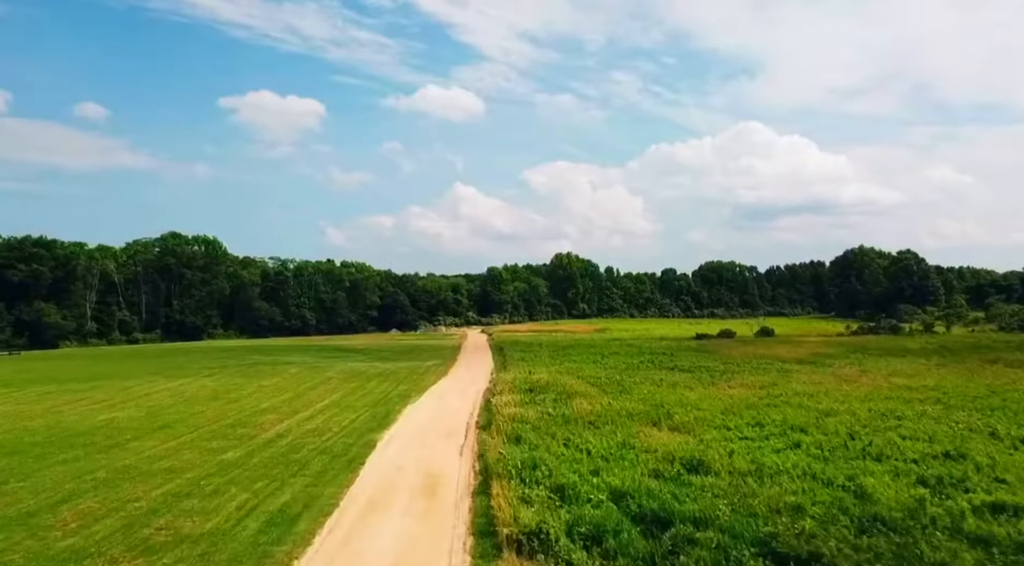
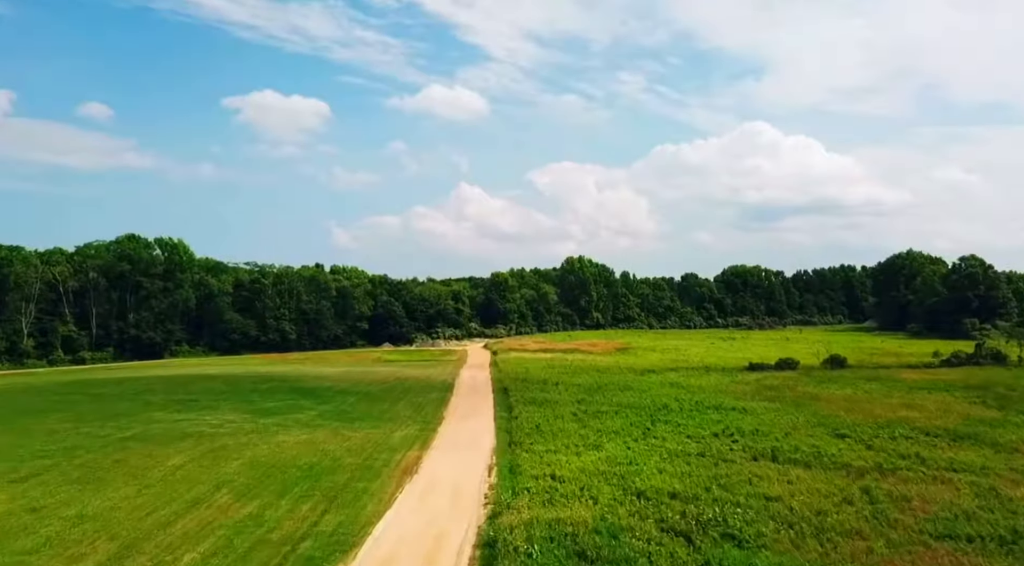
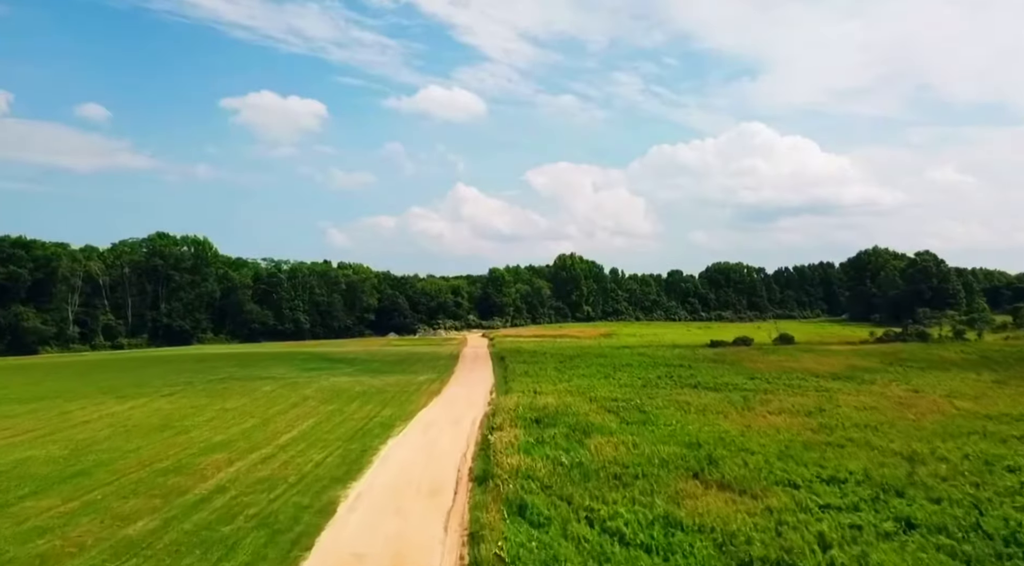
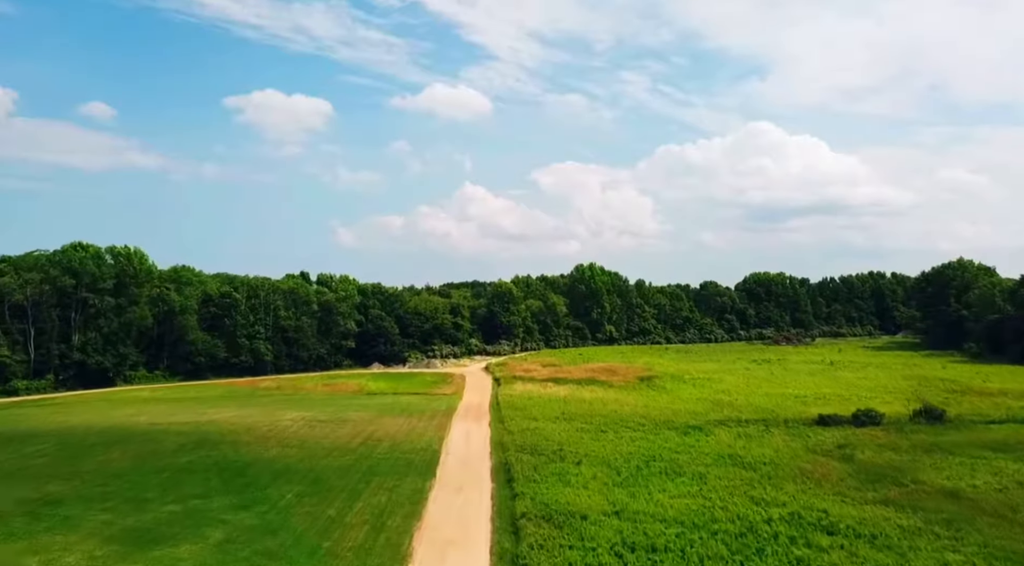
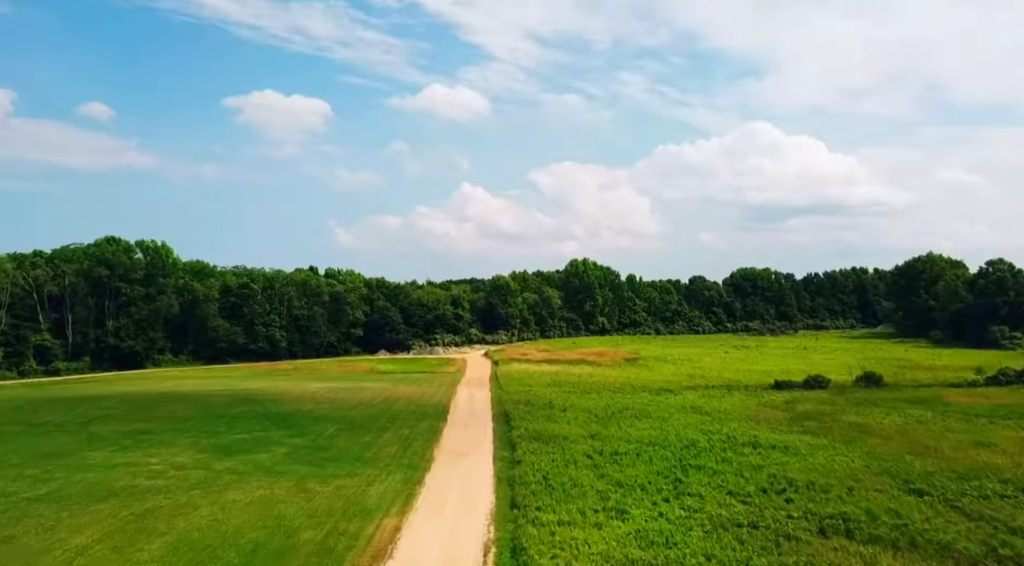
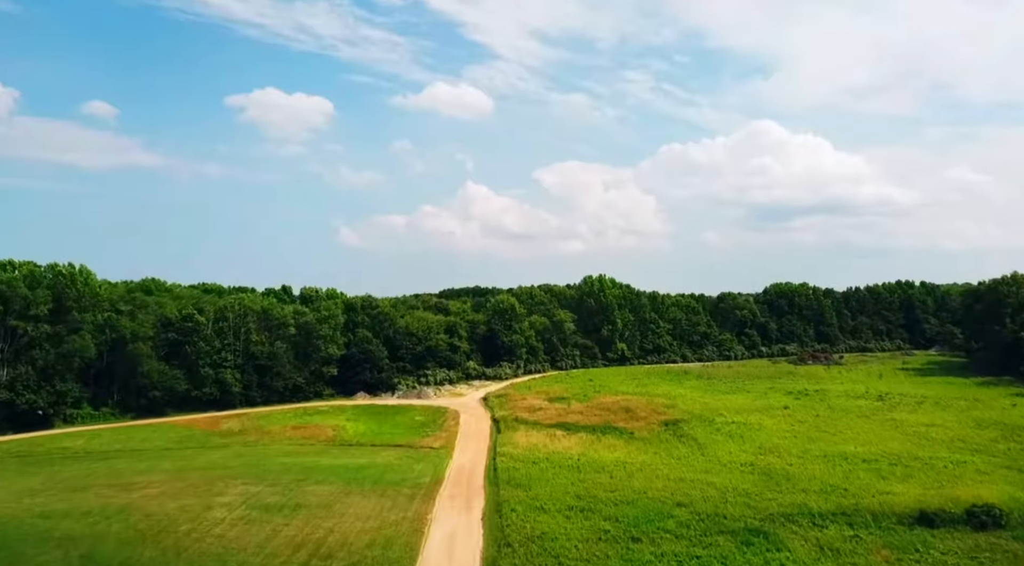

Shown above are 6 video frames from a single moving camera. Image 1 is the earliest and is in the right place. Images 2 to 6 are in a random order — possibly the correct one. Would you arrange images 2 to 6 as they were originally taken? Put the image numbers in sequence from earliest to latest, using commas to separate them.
3, 2, 5, 4, 6
